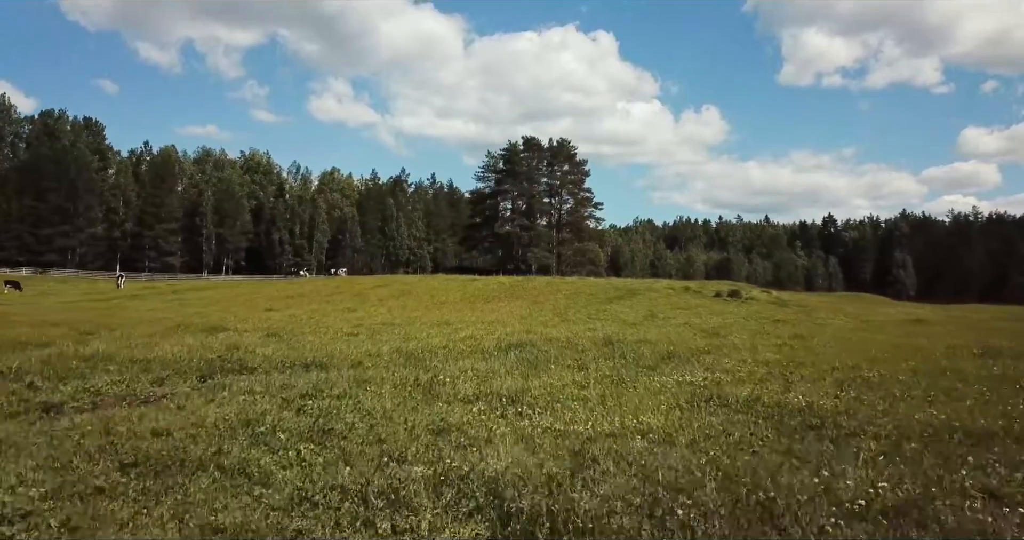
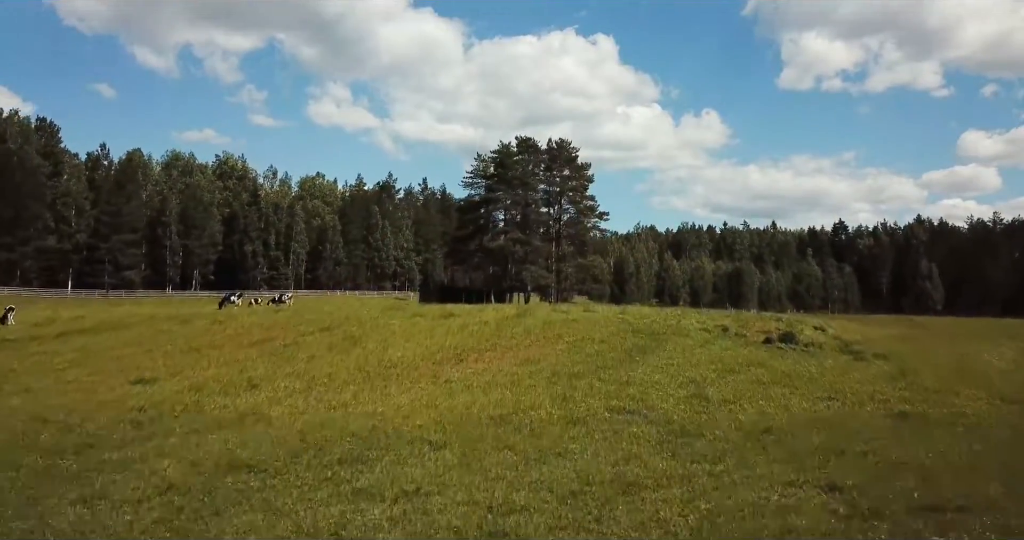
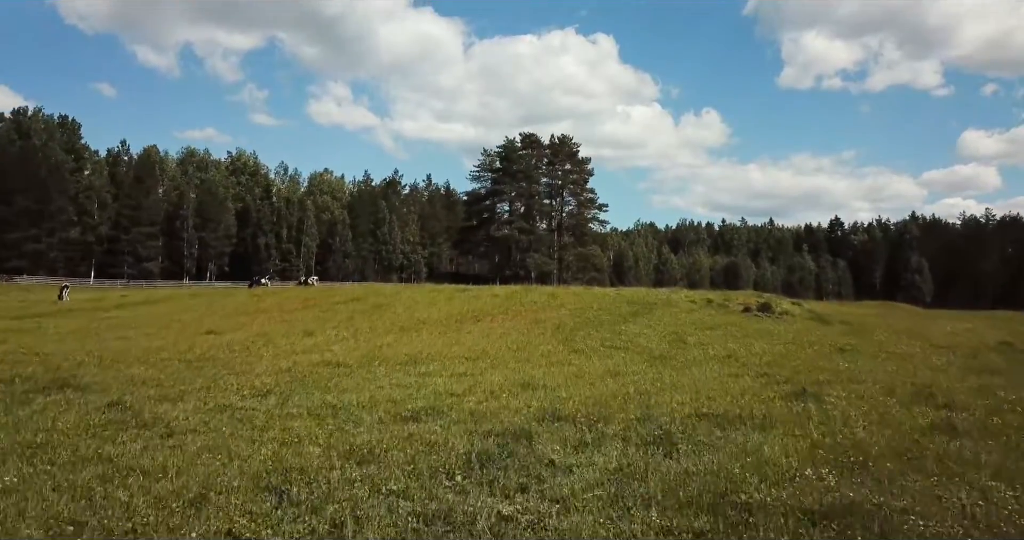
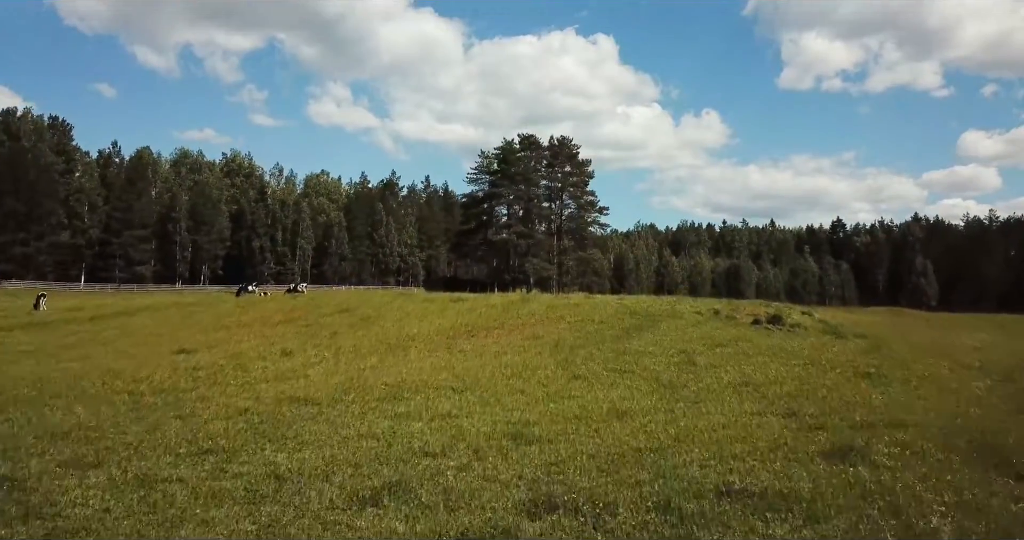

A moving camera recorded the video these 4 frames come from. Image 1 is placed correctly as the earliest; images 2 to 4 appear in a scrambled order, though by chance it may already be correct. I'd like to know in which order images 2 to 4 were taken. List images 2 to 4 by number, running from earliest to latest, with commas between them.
3, 4, 2
